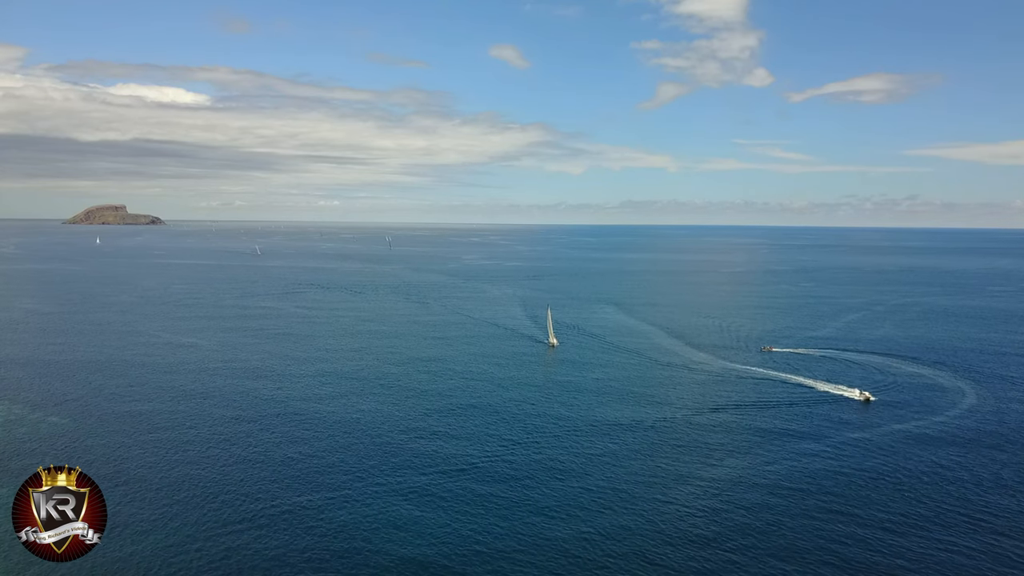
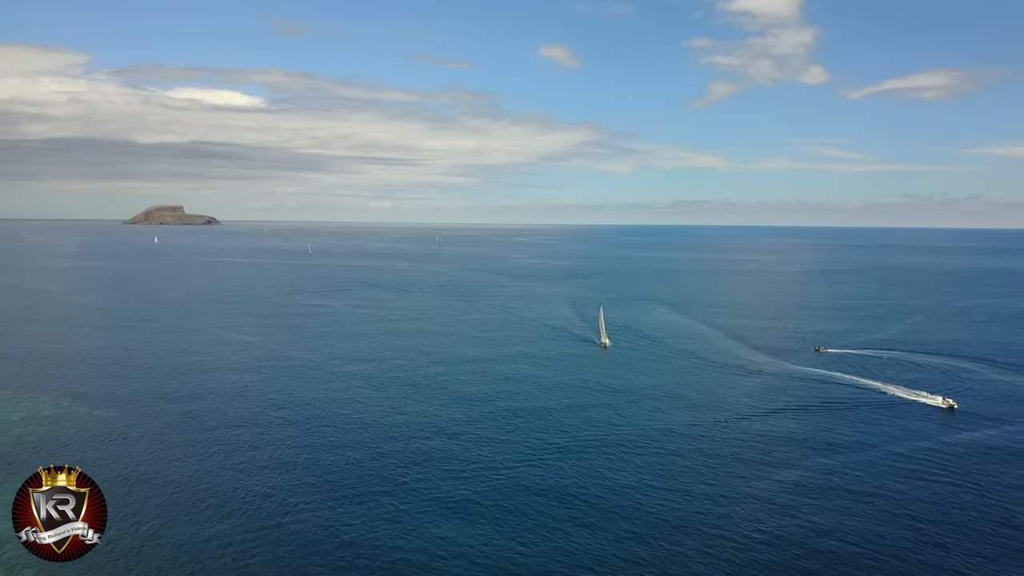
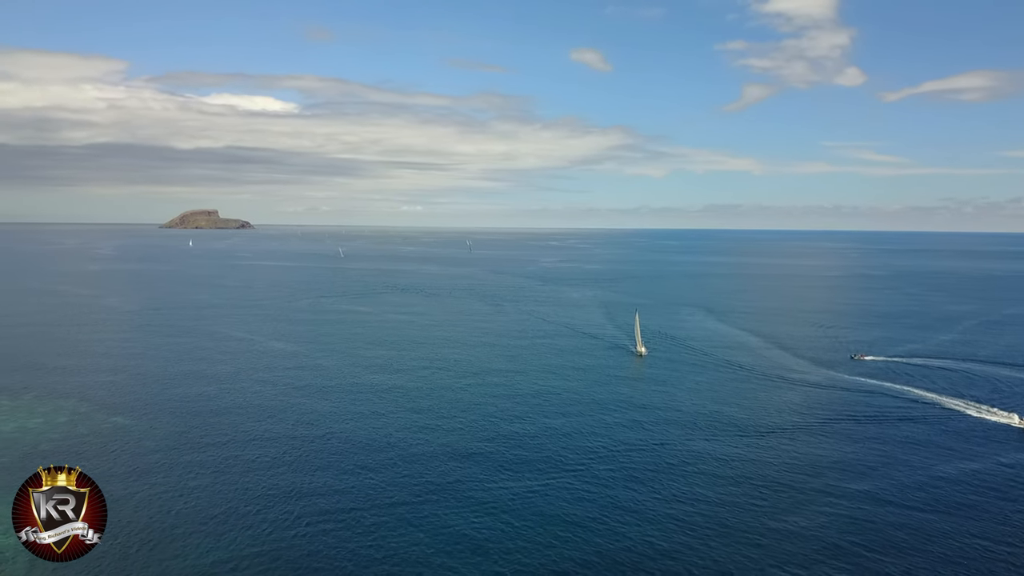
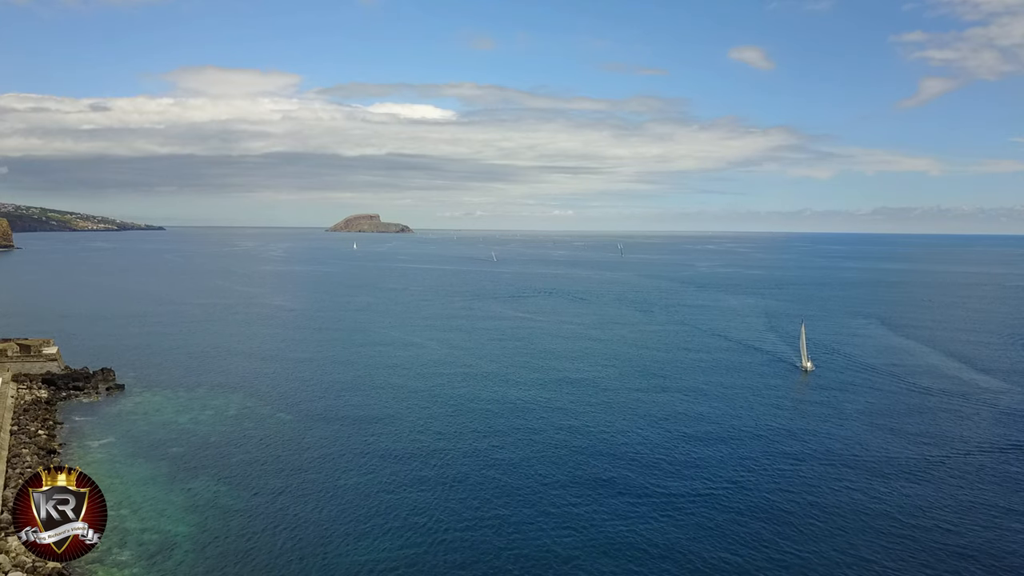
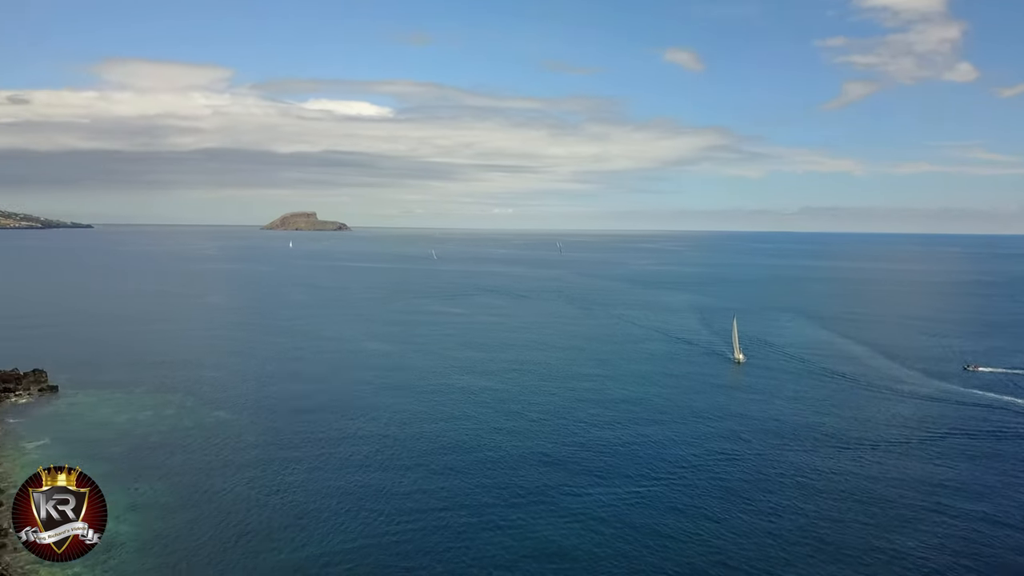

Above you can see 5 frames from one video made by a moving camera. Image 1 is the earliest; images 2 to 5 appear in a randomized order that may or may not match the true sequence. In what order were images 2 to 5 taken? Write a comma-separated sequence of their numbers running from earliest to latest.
2, 3, 5, 4
